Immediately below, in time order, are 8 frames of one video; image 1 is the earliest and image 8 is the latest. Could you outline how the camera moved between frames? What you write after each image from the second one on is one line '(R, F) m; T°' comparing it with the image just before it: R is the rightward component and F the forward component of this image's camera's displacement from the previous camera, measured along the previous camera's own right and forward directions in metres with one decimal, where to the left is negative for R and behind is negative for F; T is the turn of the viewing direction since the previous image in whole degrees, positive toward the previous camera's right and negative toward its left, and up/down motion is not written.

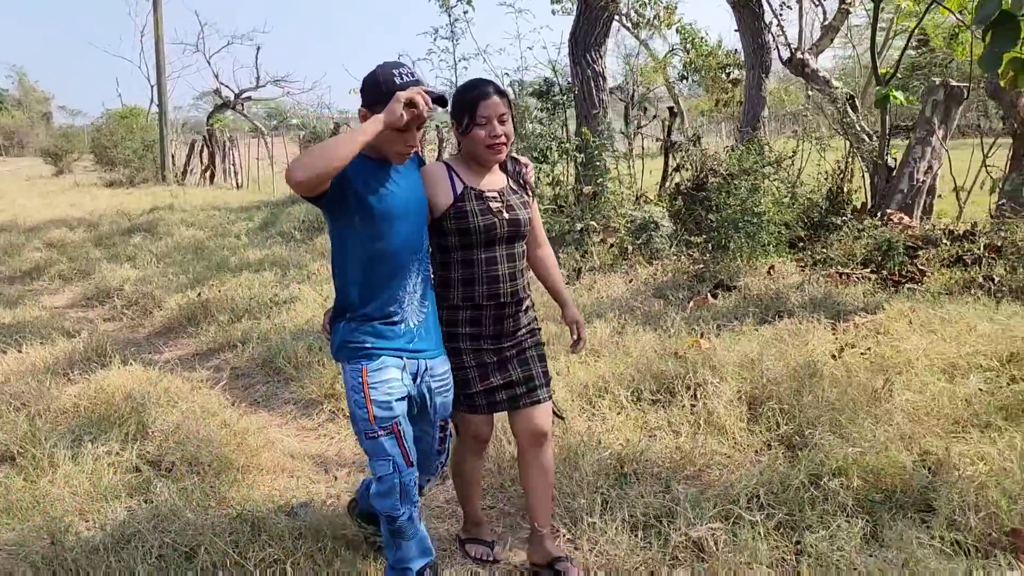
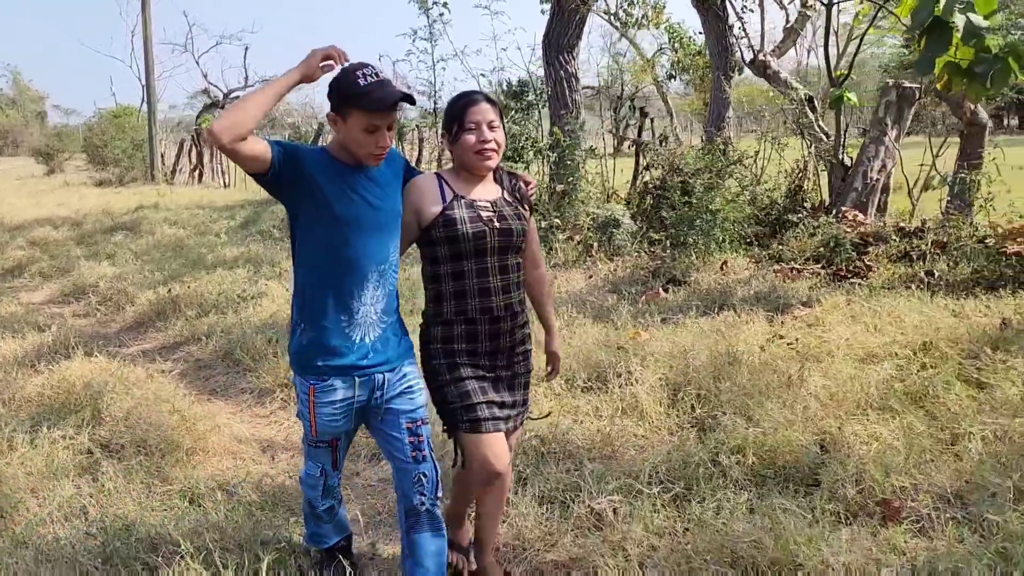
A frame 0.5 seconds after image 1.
(+0.3, -0.2) m; 0°
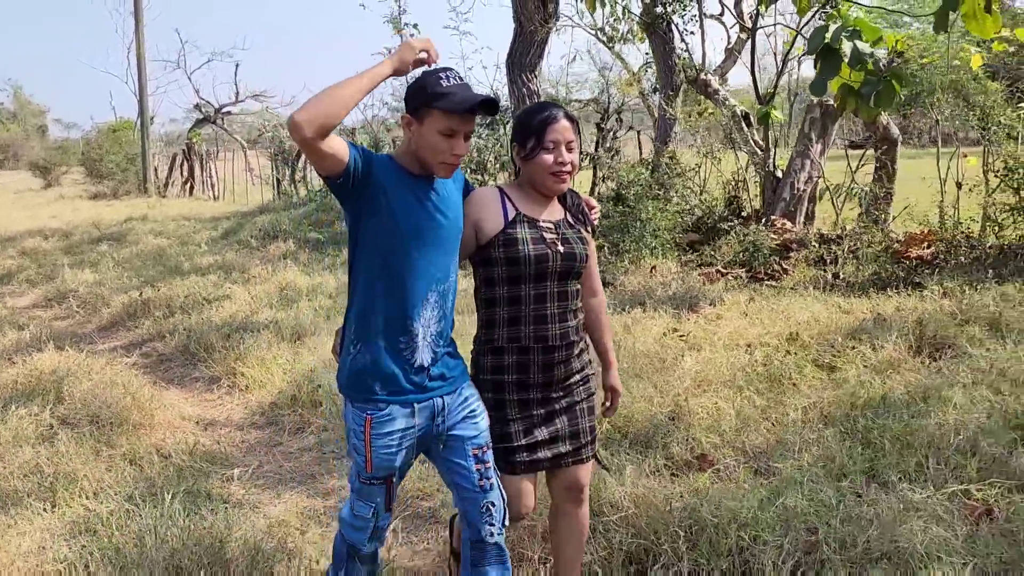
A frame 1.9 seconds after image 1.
(+0.4, -0.5) m; 0°
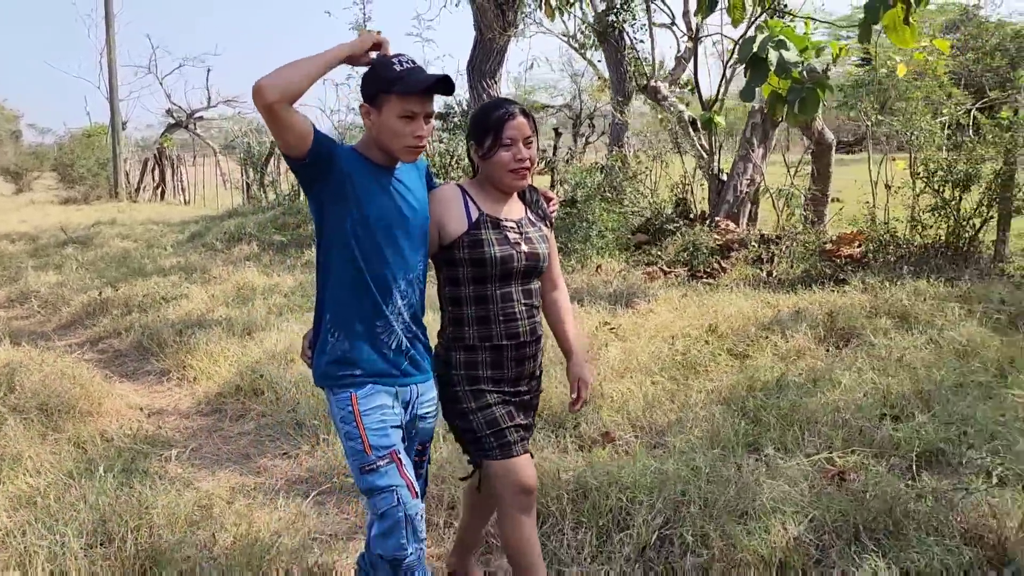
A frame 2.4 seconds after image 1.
(+0.2, -0.3) m; +1°
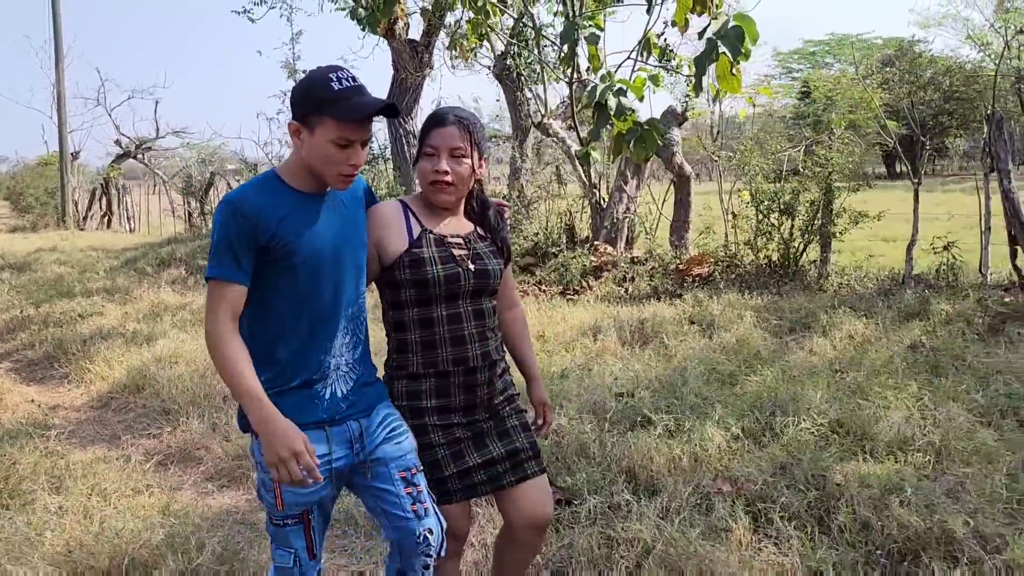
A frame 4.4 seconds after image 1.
(+0.7, -0.8) m; +2°
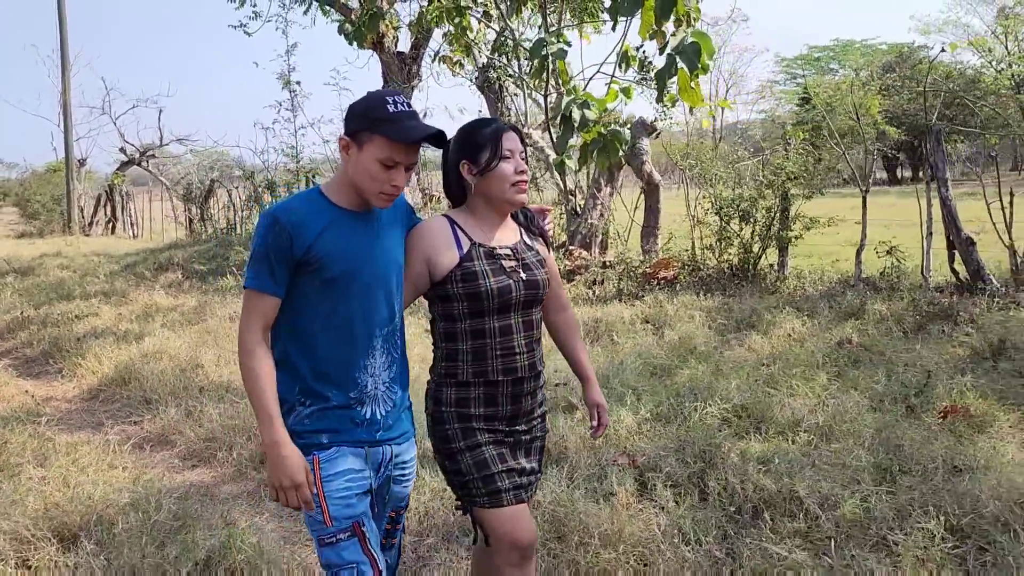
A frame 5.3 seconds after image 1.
(+0.3, -0.4) m; 0°
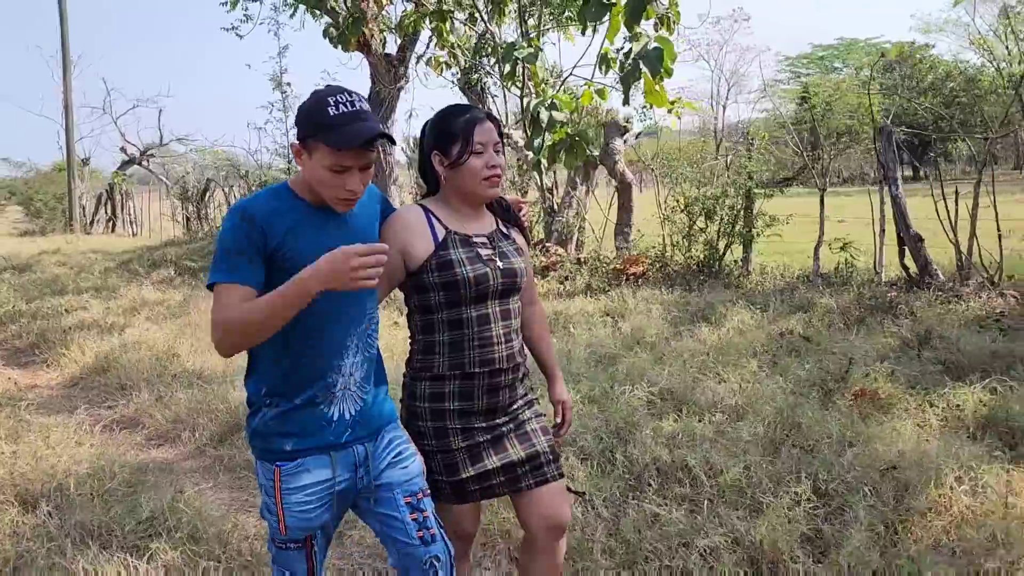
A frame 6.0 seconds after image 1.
(+0.3, -0.3) m; 0°
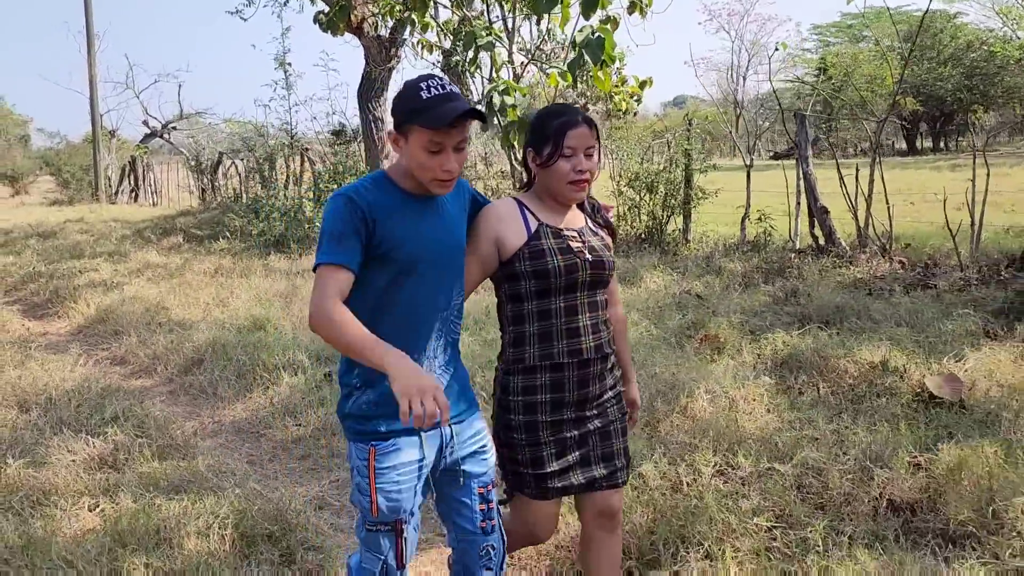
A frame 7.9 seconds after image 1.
(+0.7, -0.9) m; -2°
